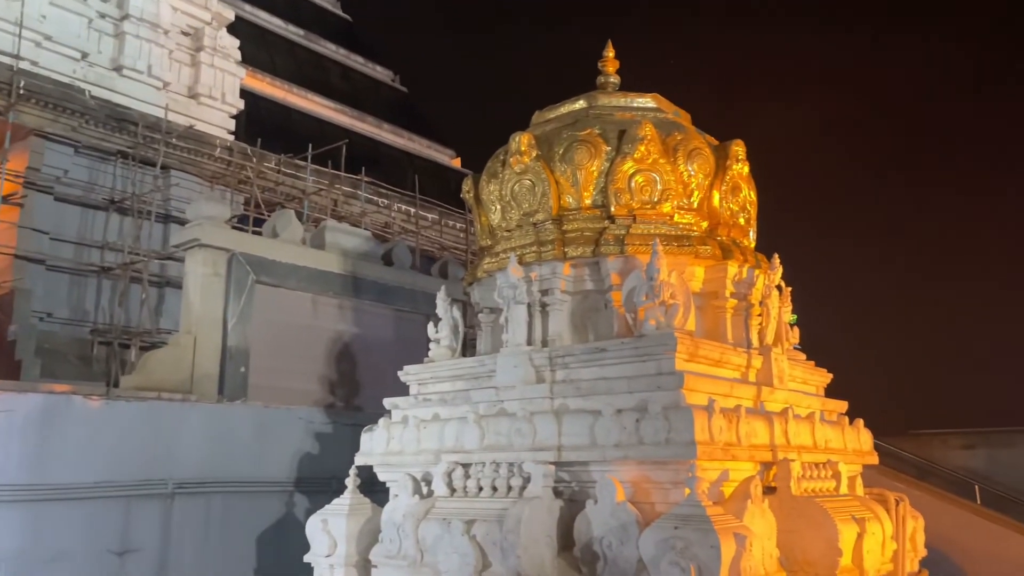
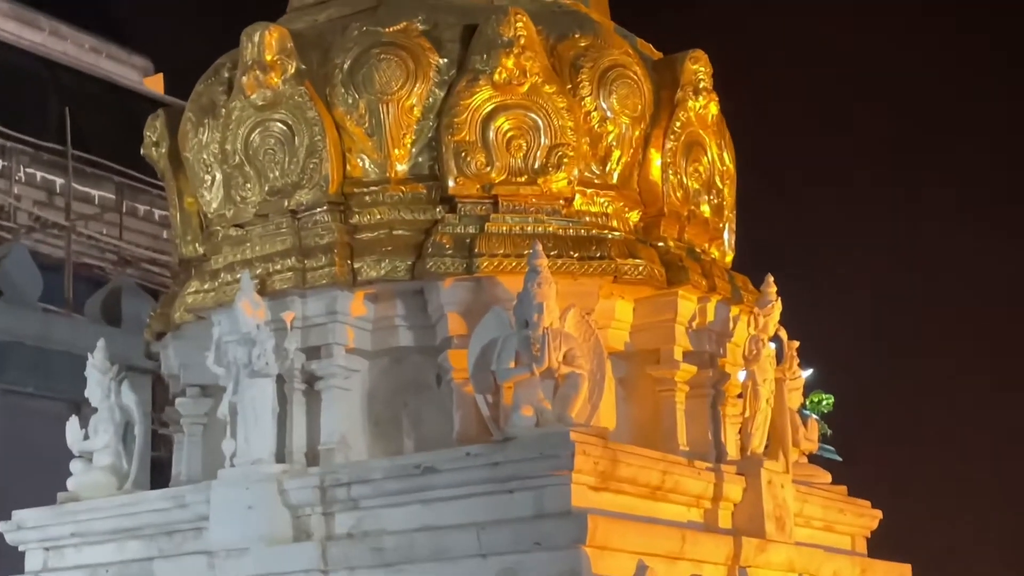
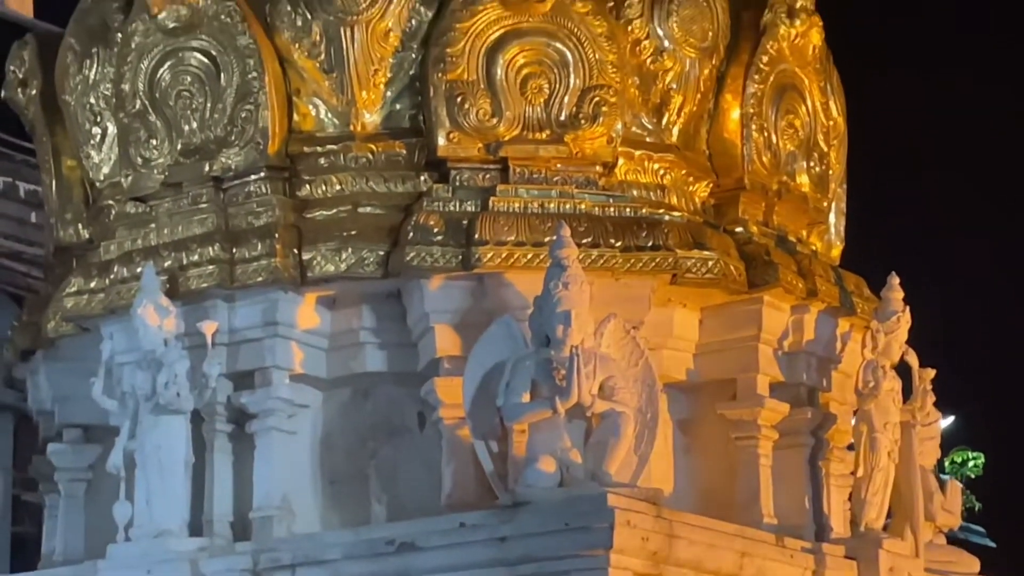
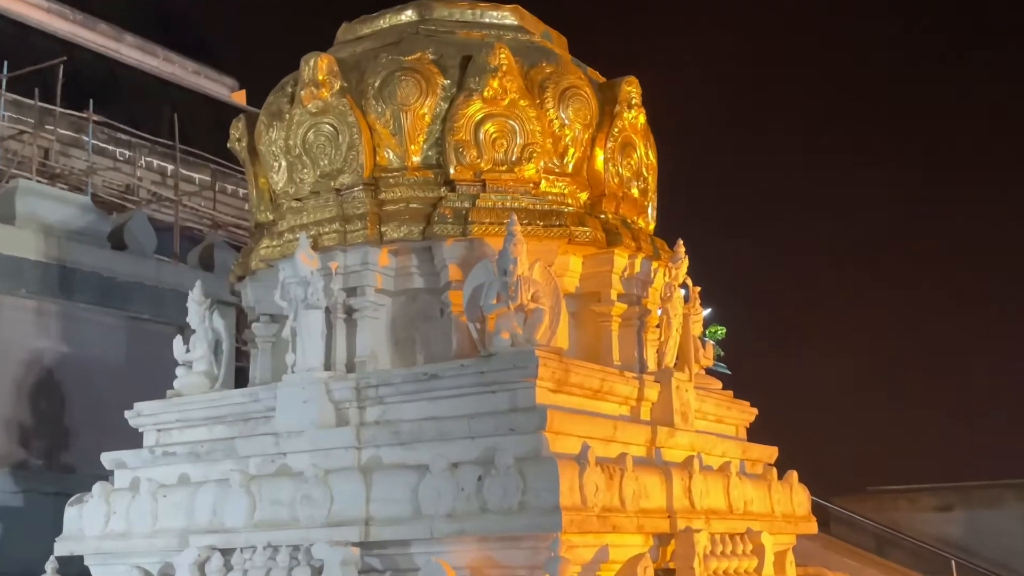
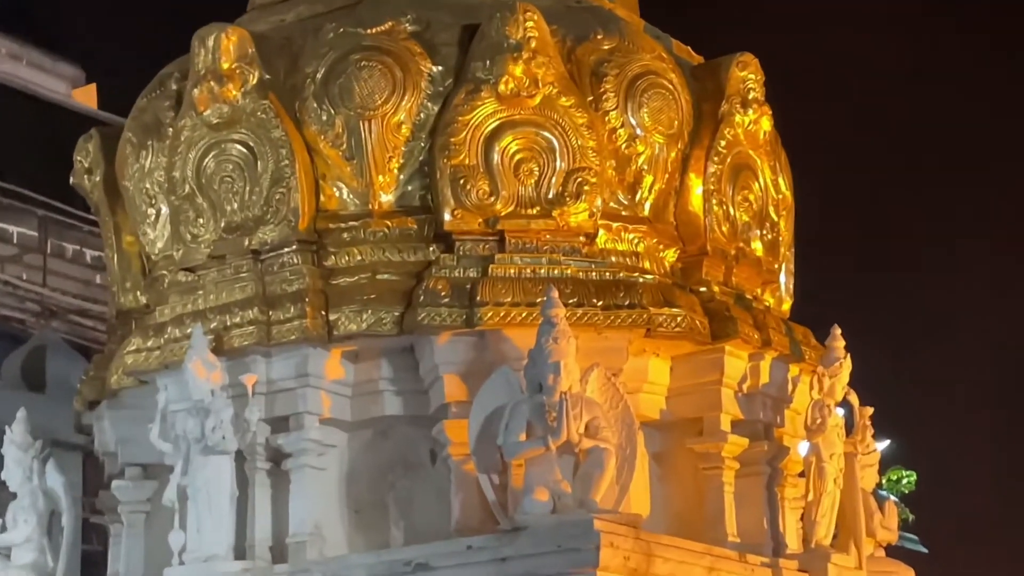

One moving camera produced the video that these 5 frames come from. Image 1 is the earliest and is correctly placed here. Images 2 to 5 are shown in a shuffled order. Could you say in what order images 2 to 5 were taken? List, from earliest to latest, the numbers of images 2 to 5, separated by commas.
4, 2, 5, 3
